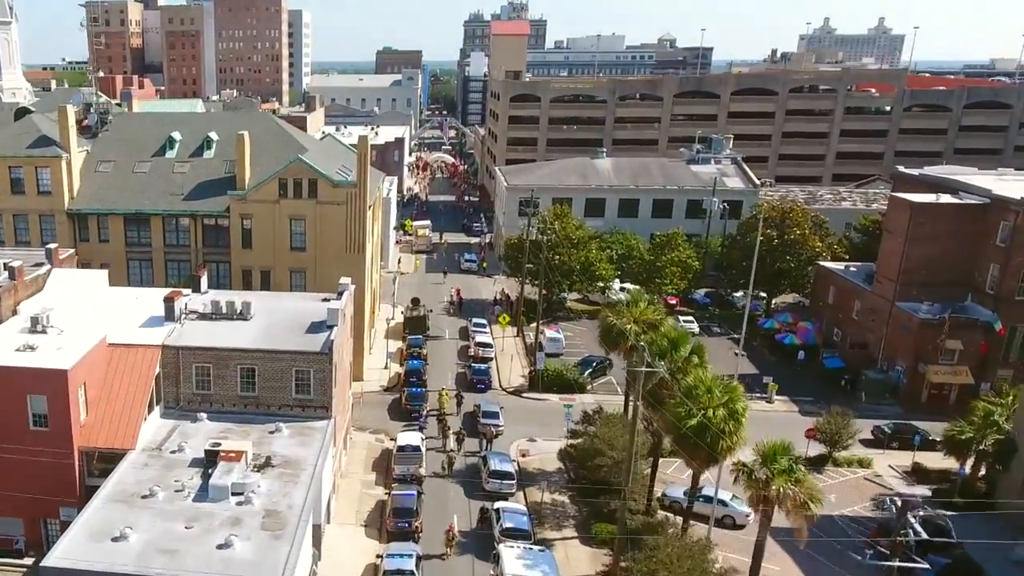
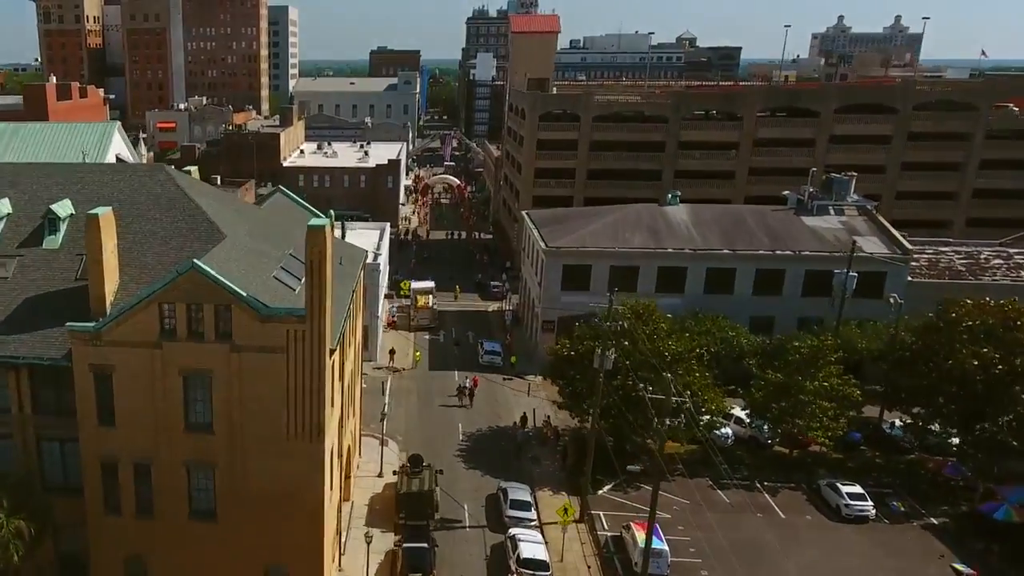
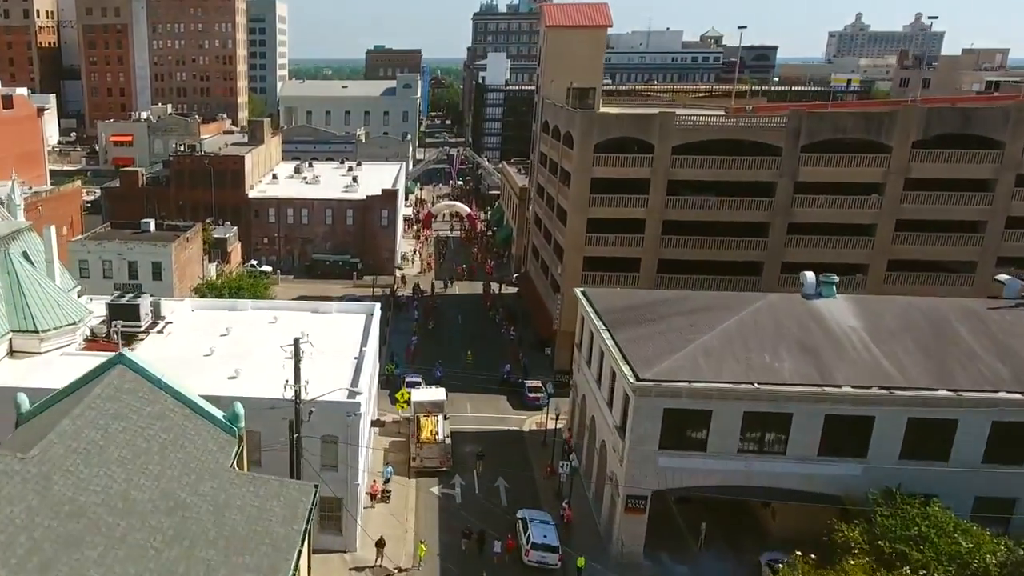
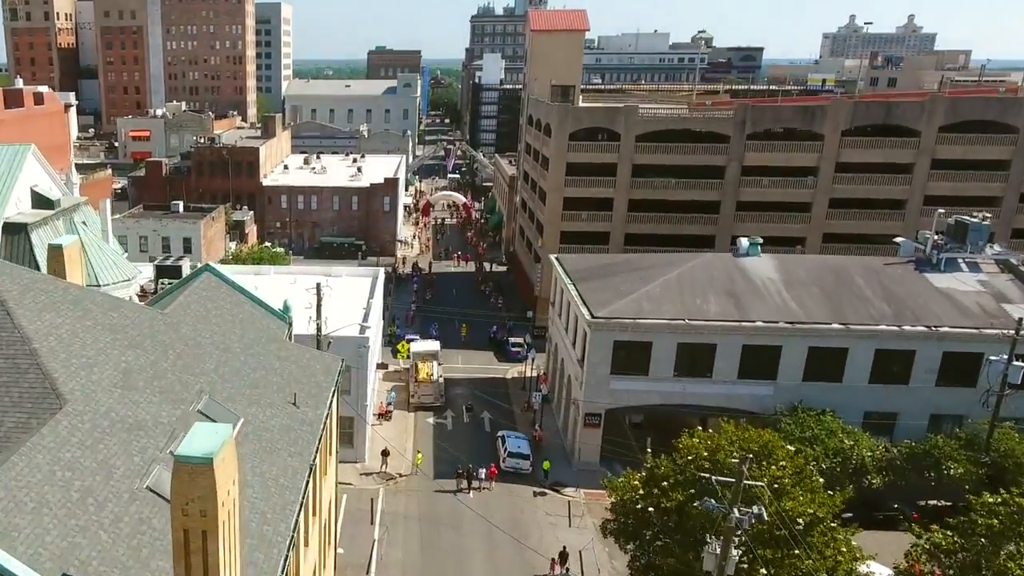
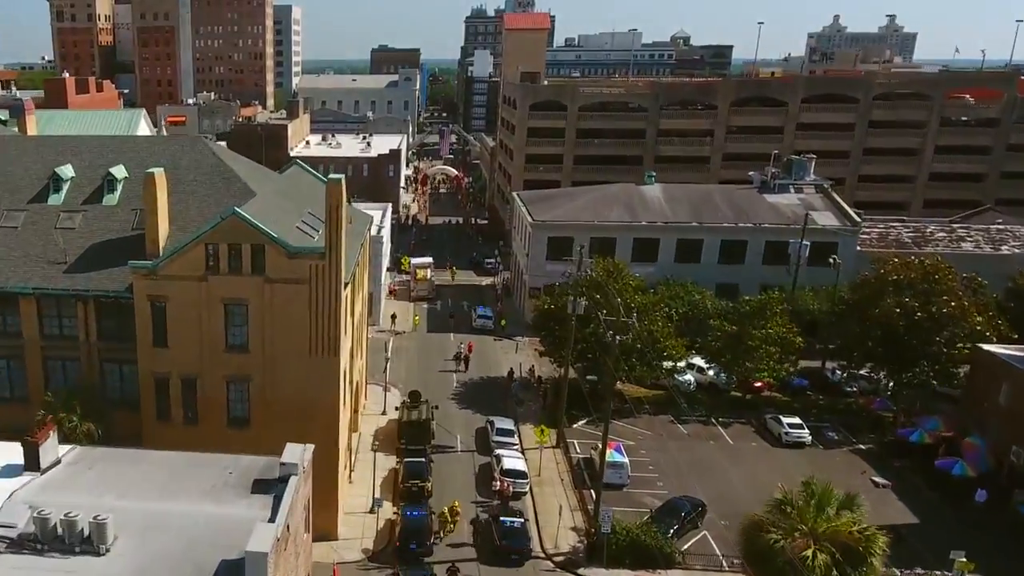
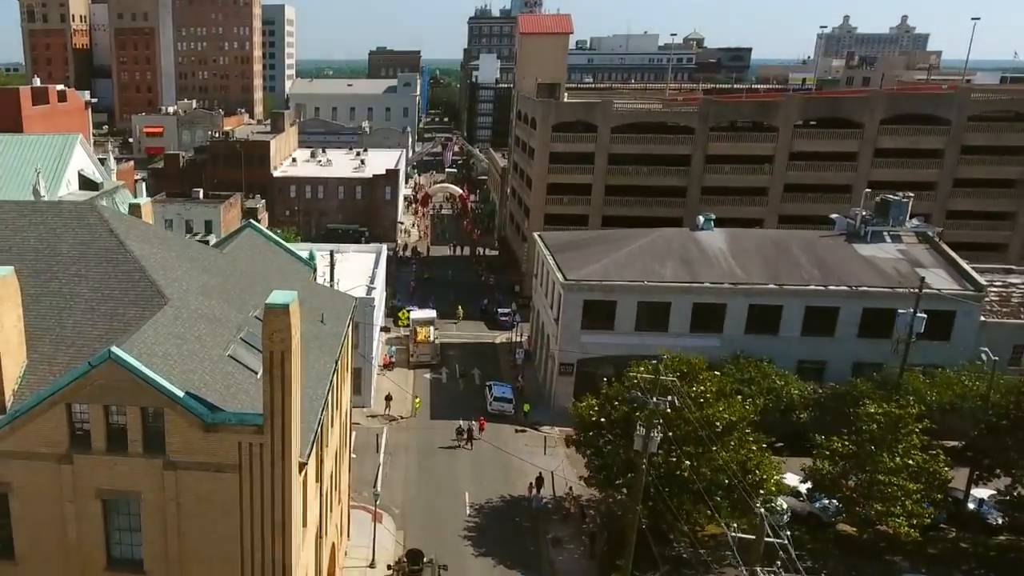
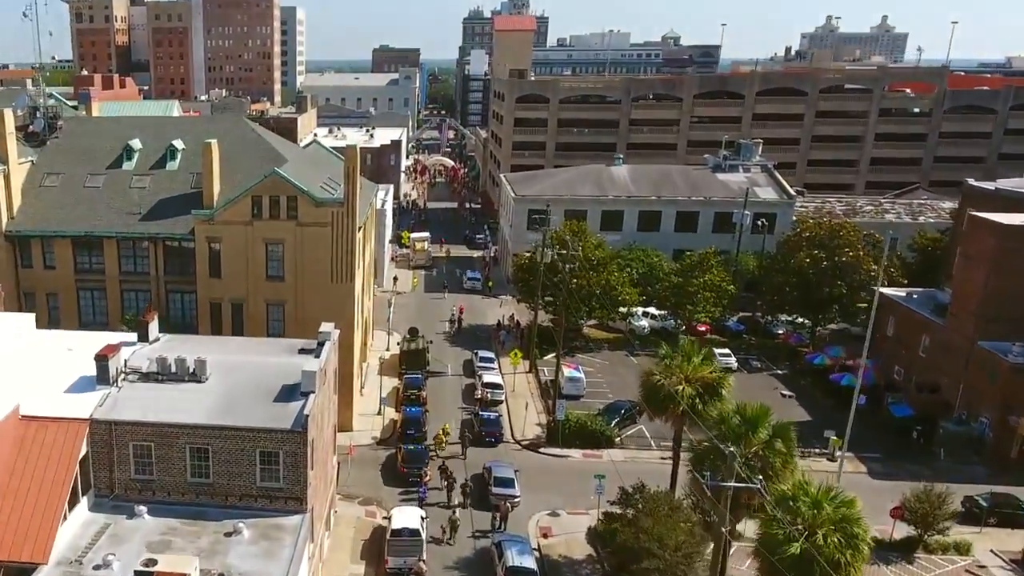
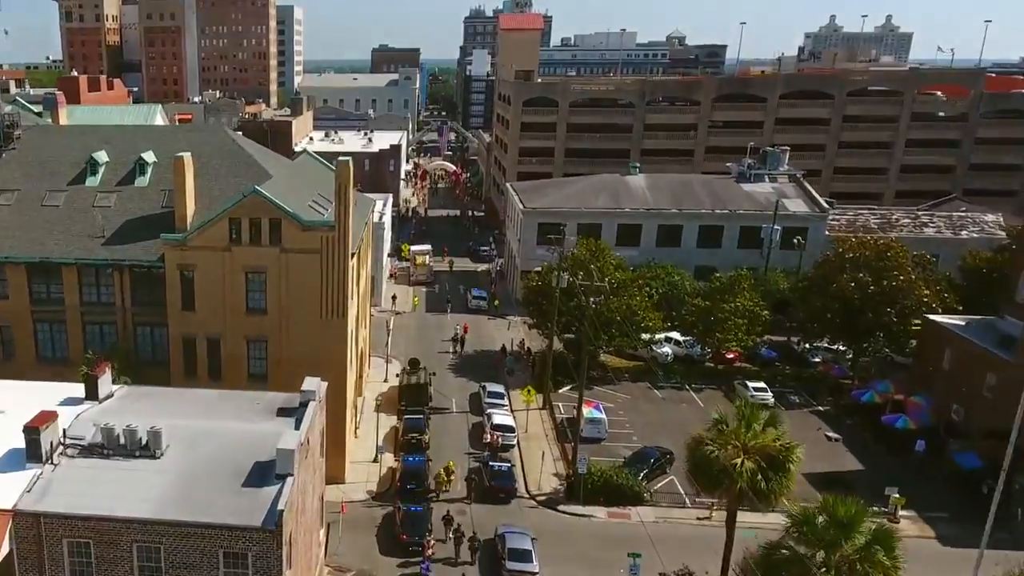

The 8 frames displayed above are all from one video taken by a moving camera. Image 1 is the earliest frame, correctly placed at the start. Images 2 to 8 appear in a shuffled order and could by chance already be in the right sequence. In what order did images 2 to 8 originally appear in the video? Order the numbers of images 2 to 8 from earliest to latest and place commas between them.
7, 8, 5, 2, 6, 4, 3
